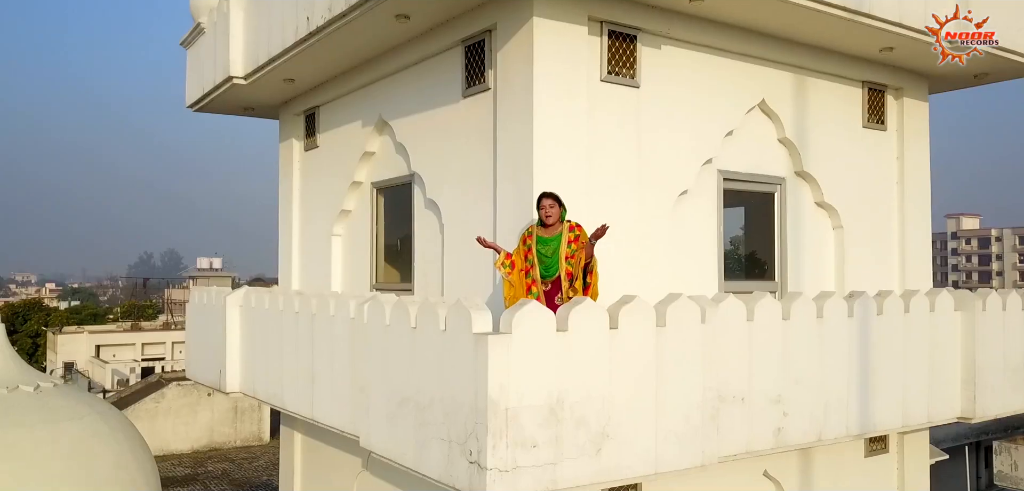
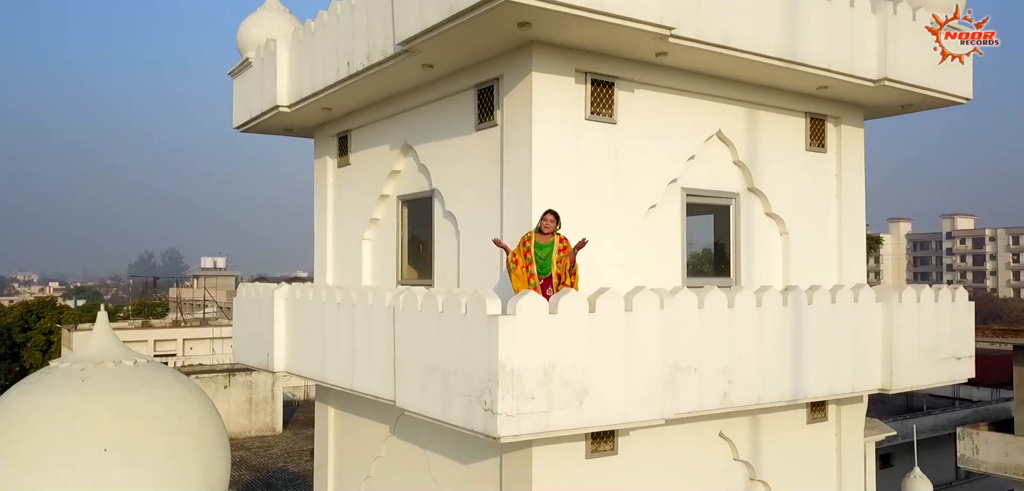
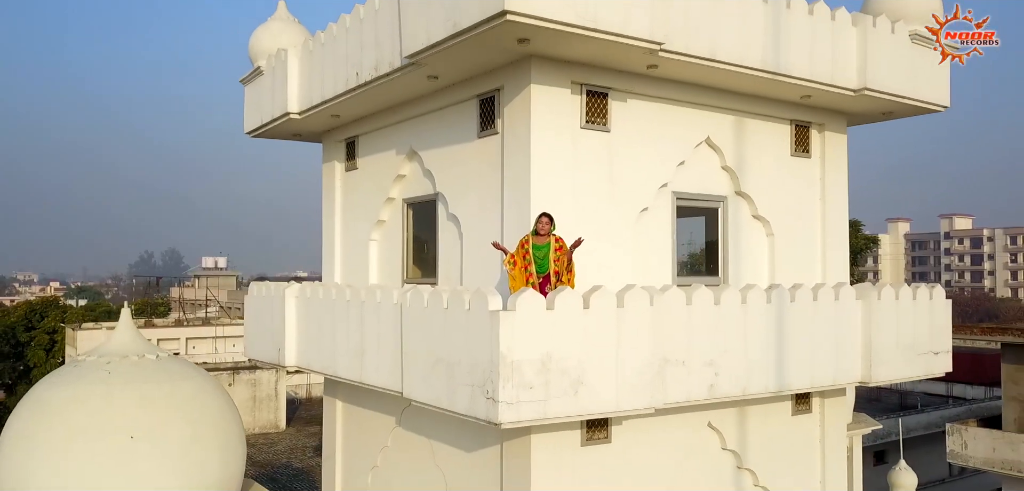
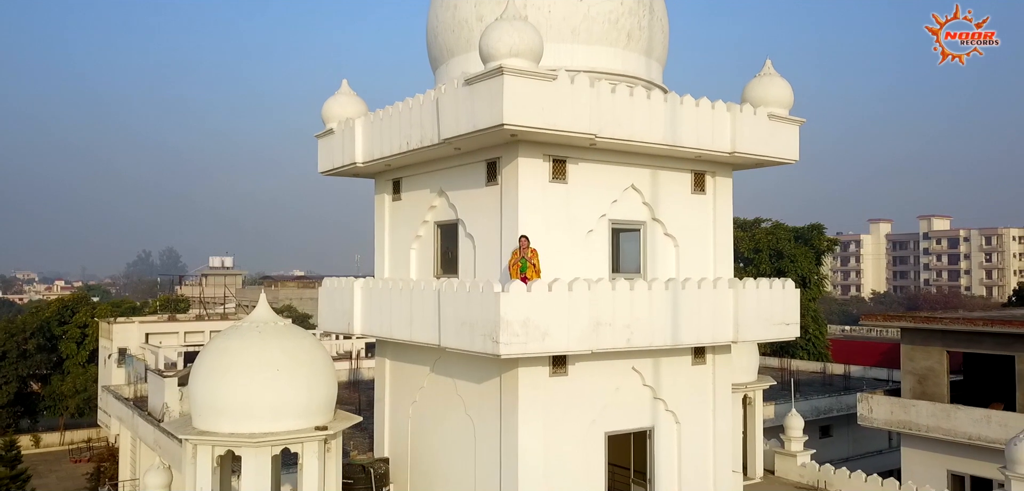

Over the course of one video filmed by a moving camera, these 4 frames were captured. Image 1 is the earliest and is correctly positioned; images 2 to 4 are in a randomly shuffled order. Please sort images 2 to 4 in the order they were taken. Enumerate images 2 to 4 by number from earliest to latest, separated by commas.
2, 3, 4
